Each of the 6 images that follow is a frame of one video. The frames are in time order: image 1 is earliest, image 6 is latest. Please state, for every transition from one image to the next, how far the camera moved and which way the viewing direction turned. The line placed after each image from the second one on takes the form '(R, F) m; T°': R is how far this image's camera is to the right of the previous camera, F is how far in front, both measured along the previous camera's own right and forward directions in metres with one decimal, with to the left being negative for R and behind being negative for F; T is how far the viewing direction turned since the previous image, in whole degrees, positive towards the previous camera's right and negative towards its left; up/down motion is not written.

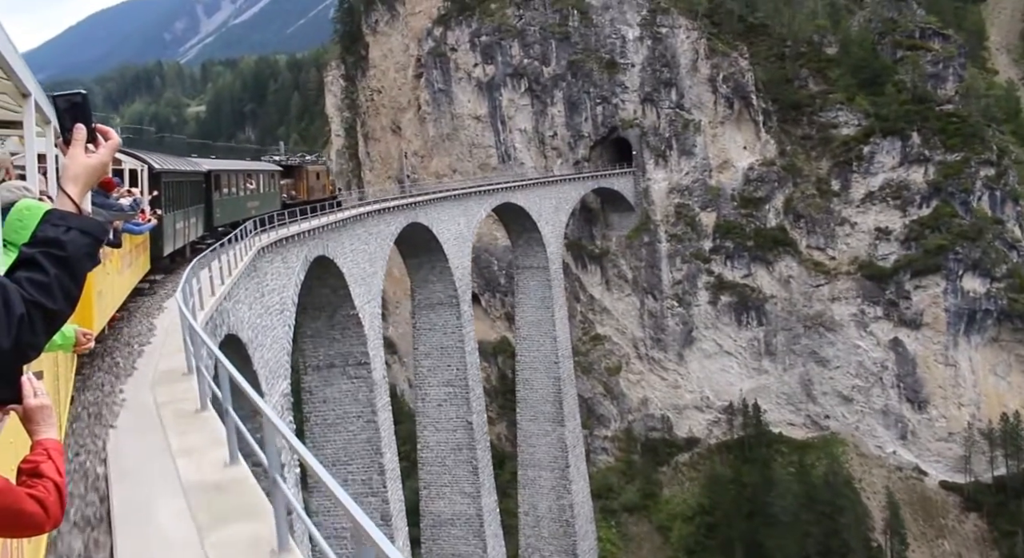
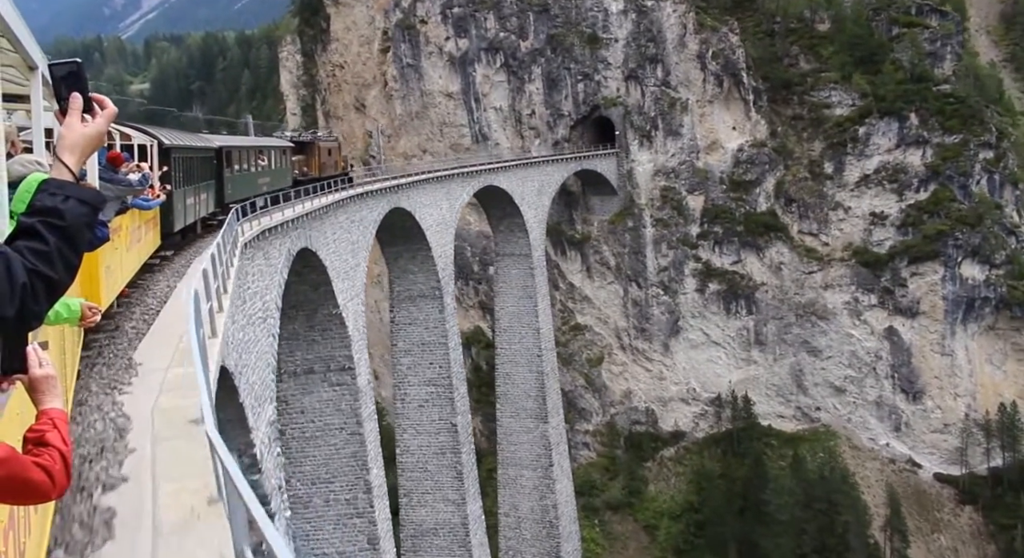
(-1.0, +2.2) m; +3°
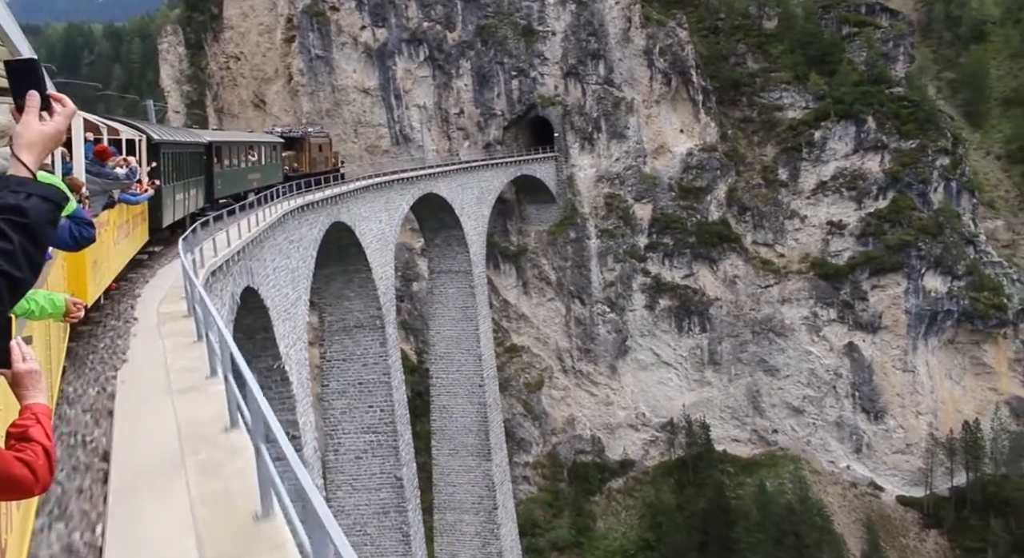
(-1.7, +3.8) m; +8°
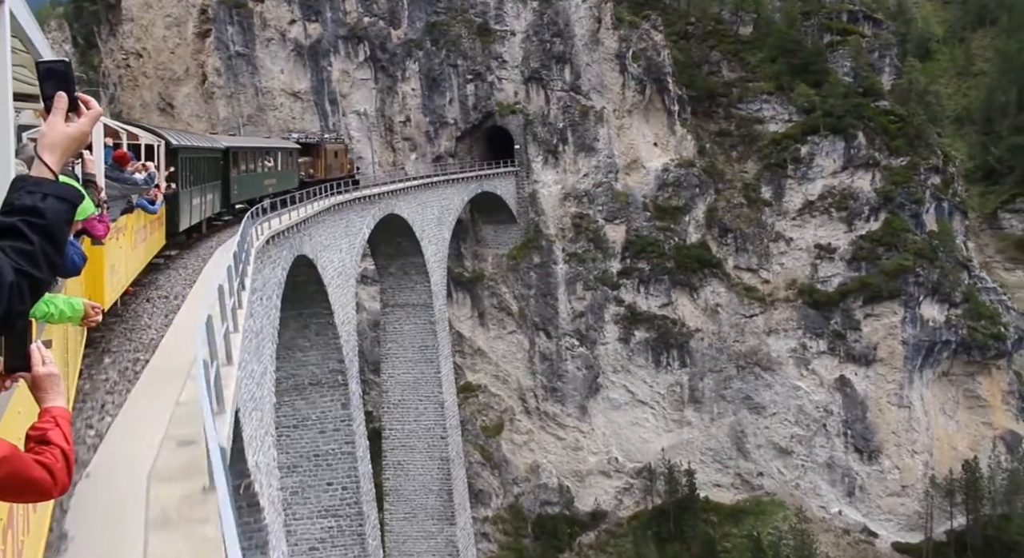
(-1.8, +3.9) m; +7°
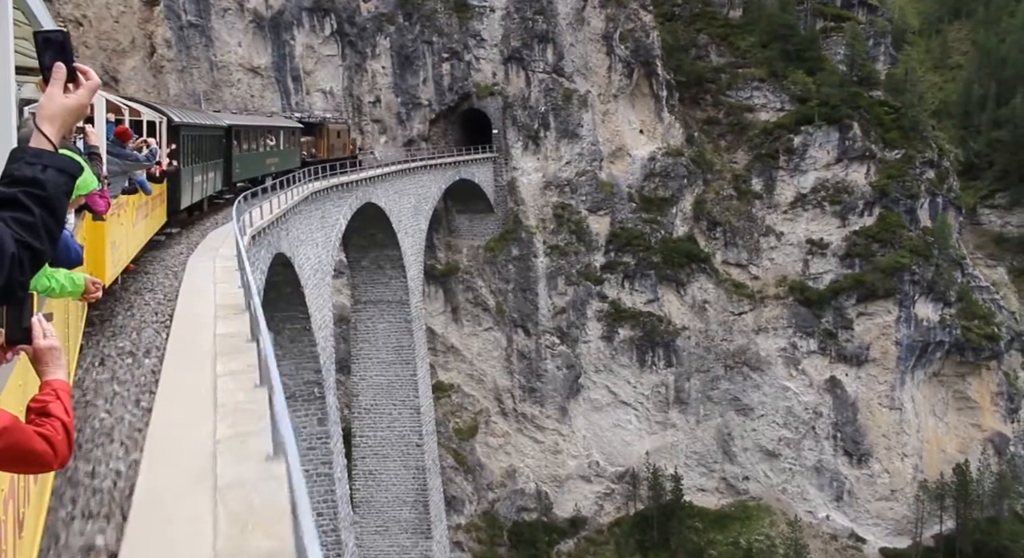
(-0.9, +1.8) m; +3°
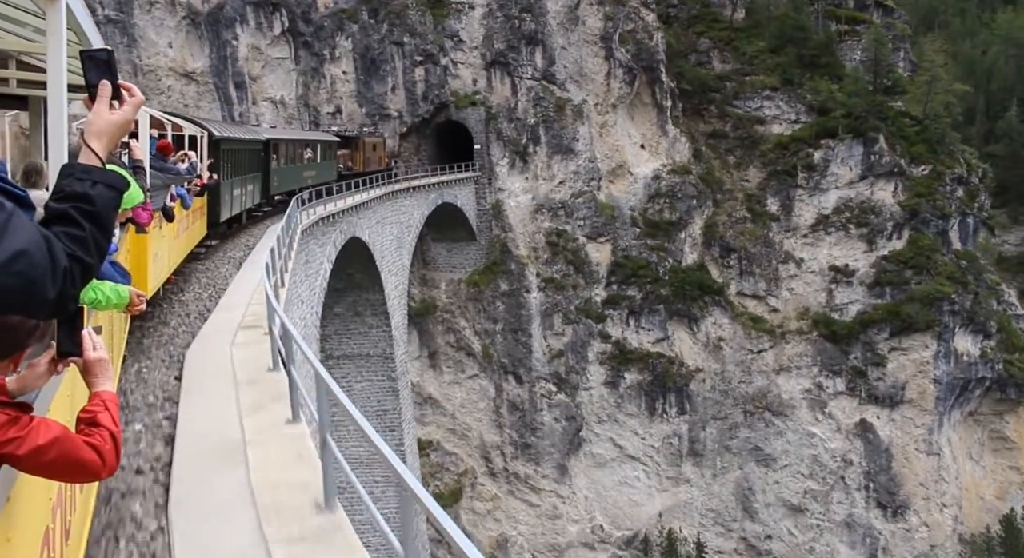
(-1.7, +3.9) m; +5°
